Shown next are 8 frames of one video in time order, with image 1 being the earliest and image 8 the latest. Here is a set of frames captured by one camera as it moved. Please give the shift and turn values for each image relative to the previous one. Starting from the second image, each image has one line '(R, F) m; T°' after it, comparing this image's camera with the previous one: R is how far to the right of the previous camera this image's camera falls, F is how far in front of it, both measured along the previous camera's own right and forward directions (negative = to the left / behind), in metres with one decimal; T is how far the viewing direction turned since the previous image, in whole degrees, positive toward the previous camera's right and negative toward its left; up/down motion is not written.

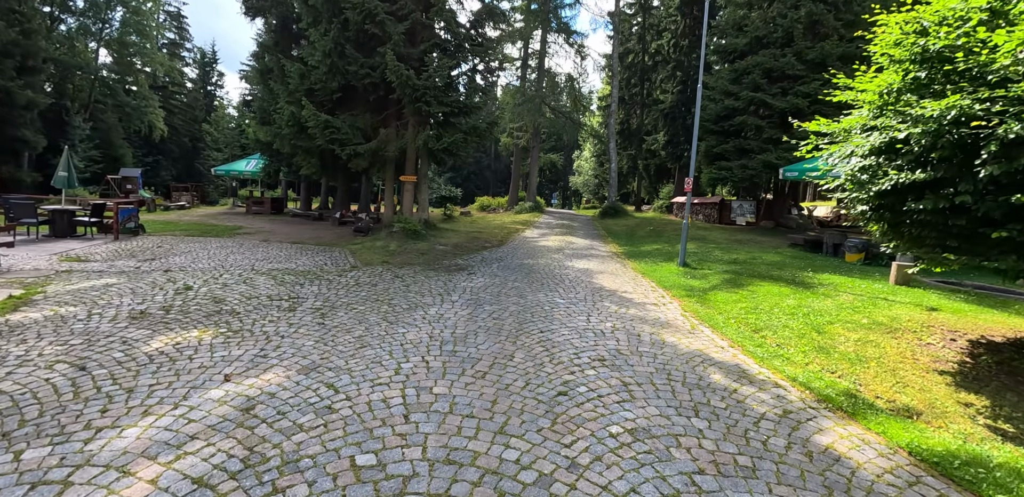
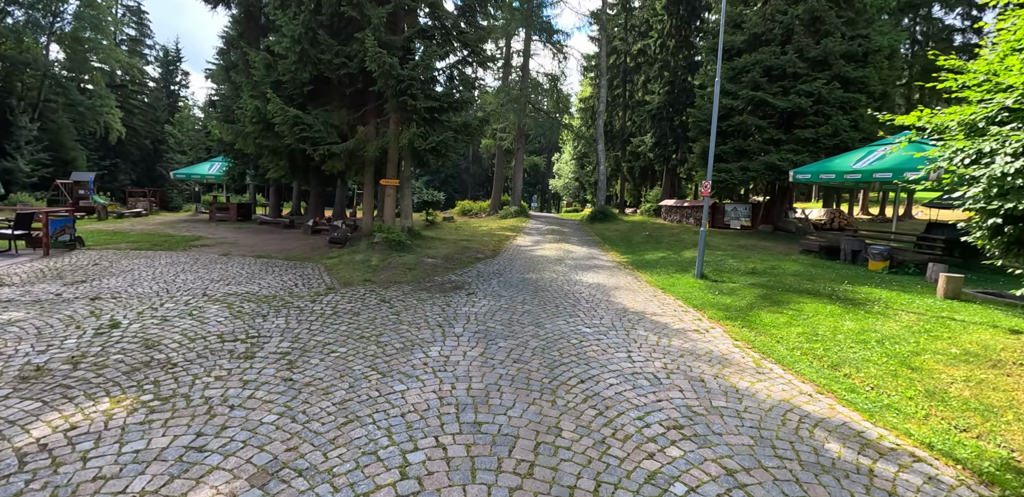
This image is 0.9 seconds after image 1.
(-0.6, +1.5) m; +3°
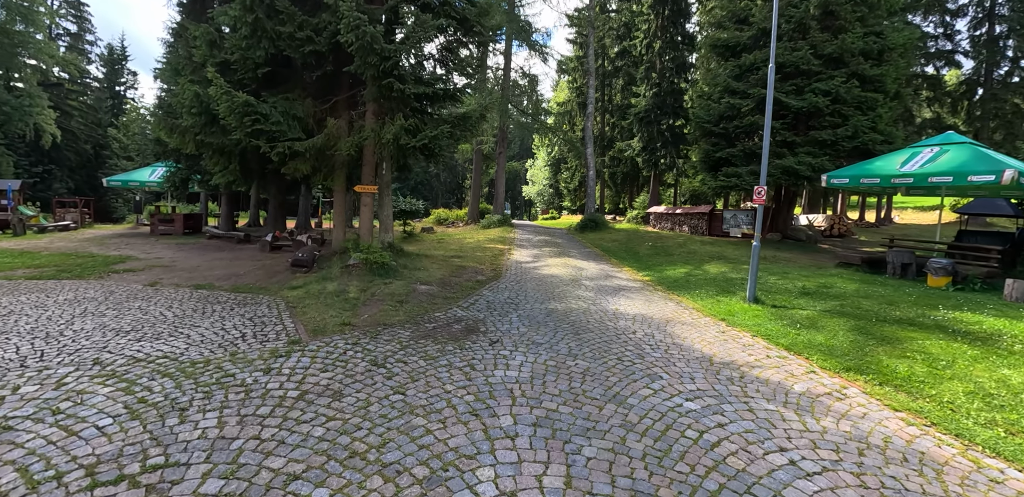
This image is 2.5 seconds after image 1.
(-0.9, +2.4) m; +4°
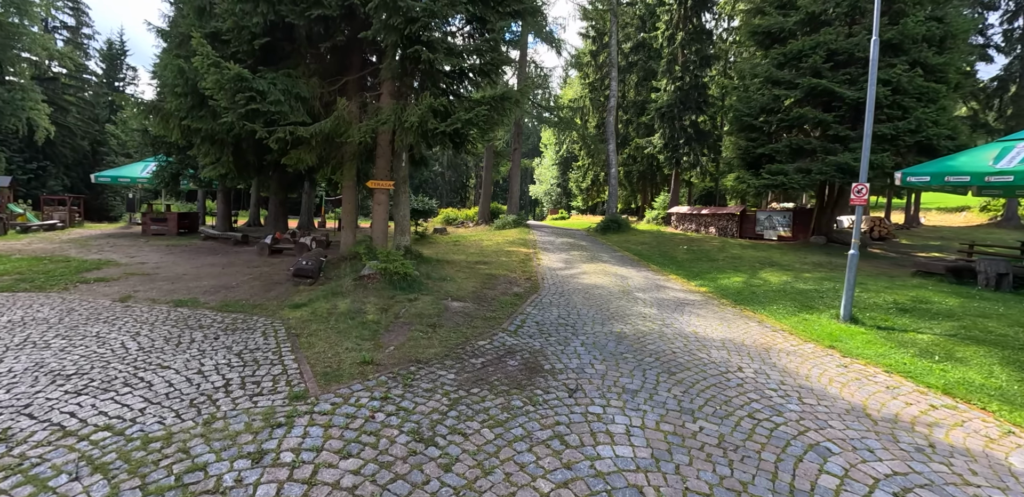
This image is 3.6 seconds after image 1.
(-0.8, +1.6) m; 0°
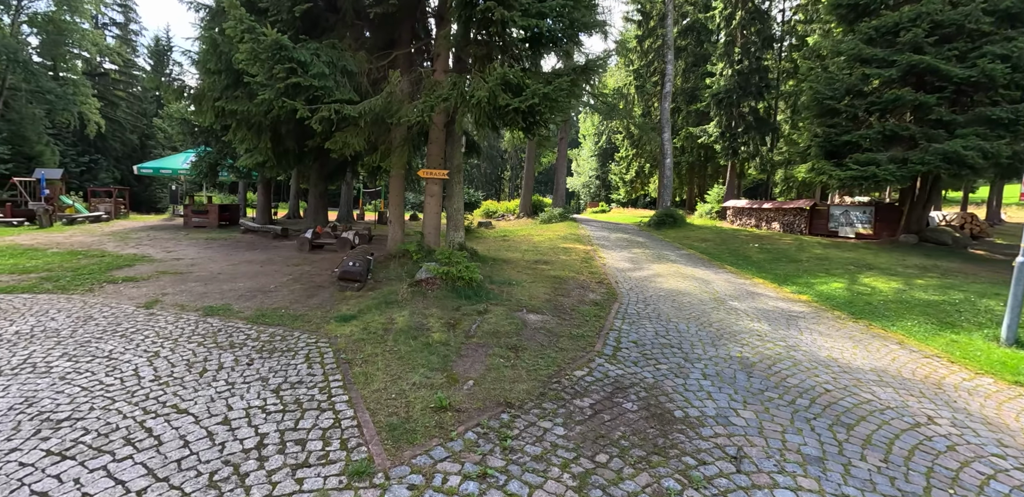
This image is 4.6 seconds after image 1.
(-0.7, +1.2) m; -4°
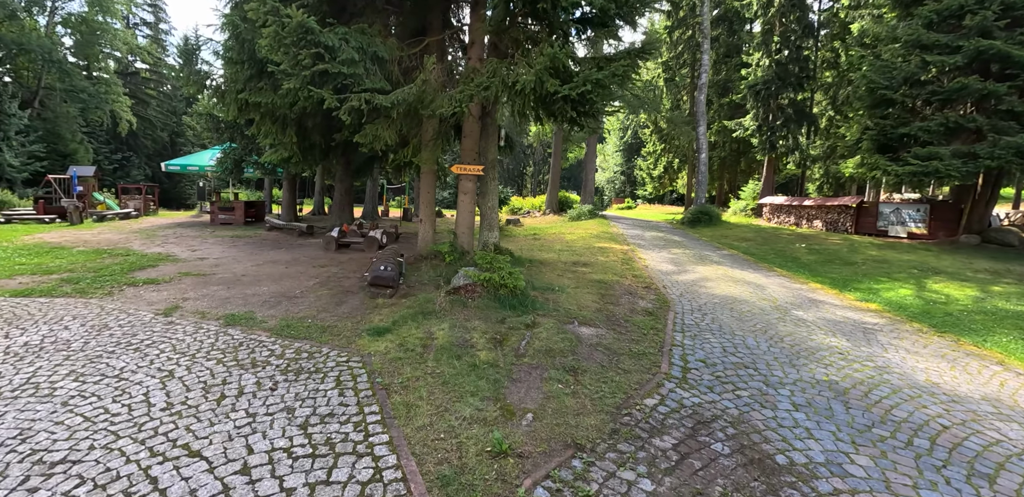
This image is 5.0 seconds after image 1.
(-0.3, +0.6) m; -2°
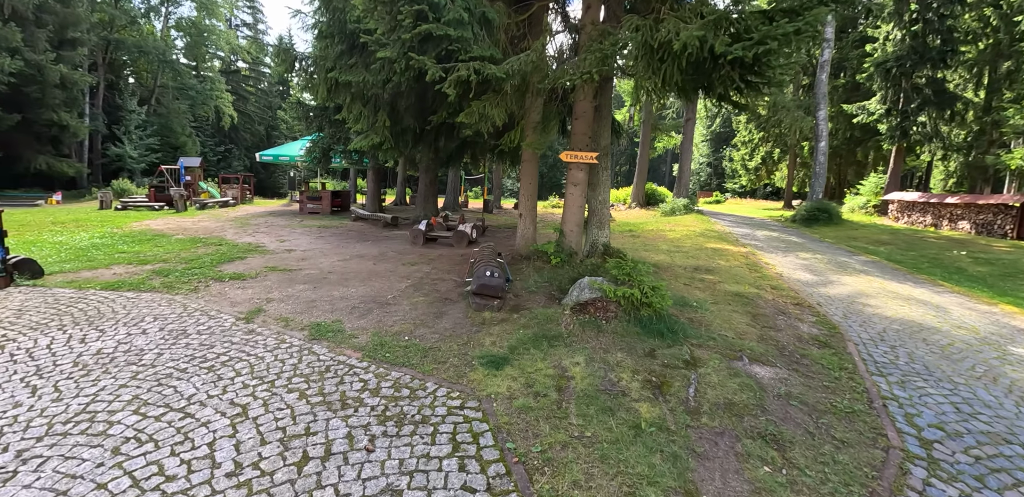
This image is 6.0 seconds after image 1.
(-0.7, +1.1) m; -8°
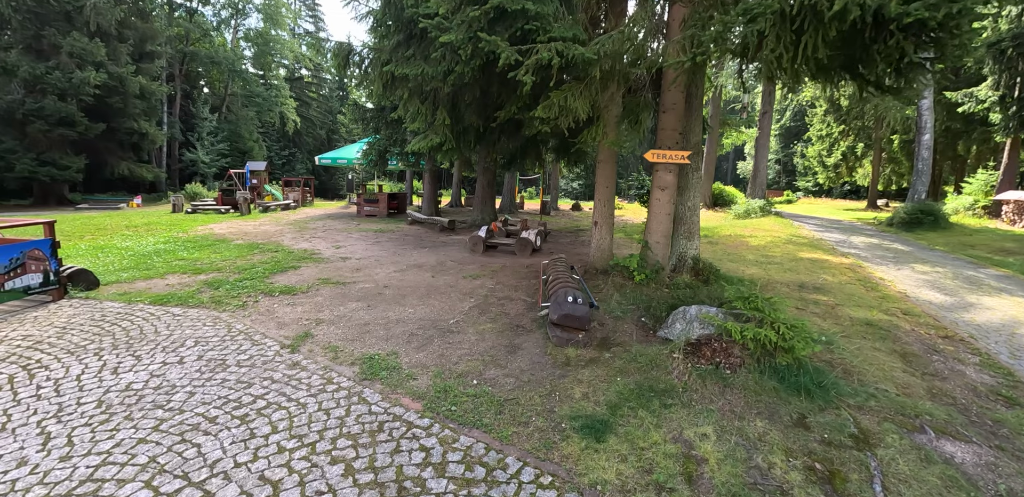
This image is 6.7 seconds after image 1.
(-0.3, +0.8) m; -6°
